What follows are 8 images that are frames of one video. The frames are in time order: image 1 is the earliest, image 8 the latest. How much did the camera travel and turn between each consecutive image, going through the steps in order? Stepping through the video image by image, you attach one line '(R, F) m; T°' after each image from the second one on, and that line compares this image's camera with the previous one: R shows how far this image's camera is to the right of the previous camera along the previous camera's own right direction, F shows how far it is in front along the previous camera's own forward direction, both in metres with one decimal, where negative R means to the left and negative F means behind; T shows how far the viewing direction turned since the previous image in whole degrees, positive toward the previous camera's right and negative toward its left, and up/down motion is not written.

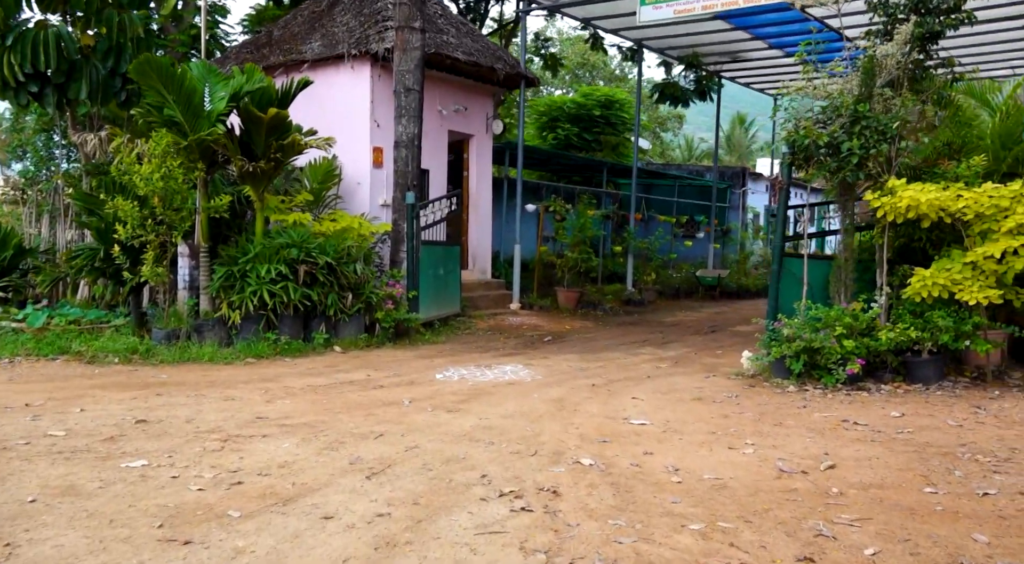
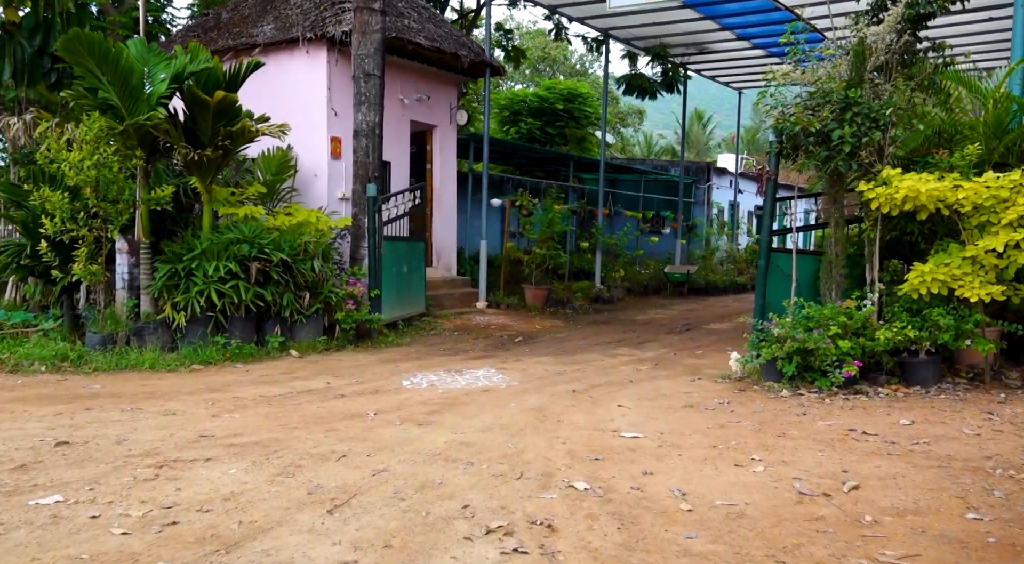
(-0.1, +0.6) m; +3°
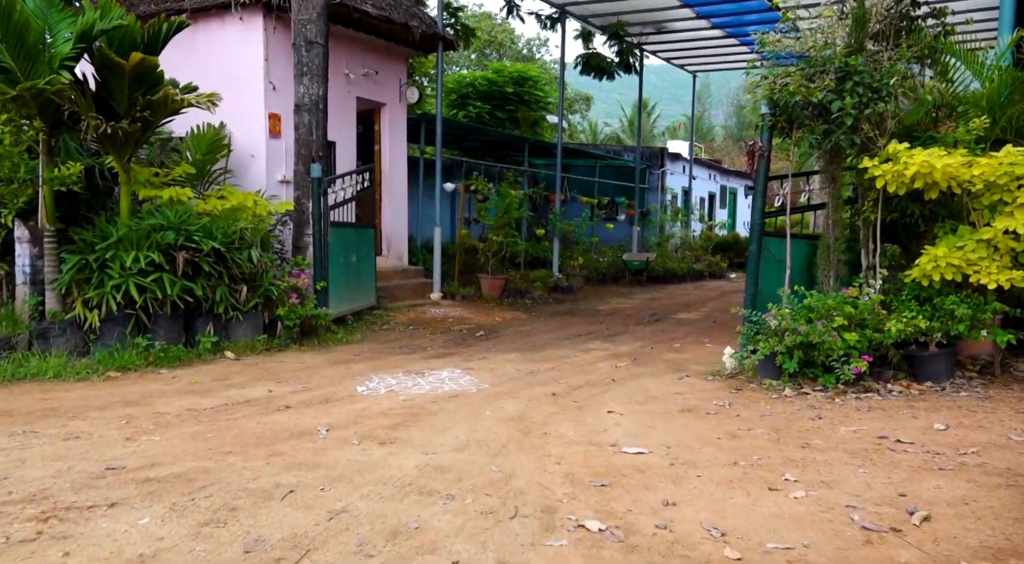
(-0.2, +0.9) m; +4°
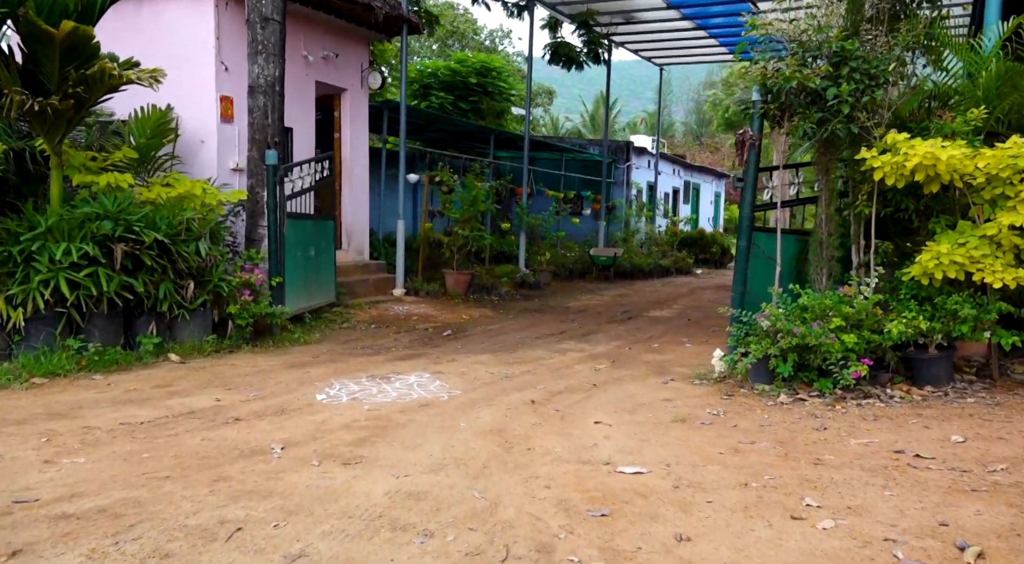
(-0.1, +0.5) m; +3°
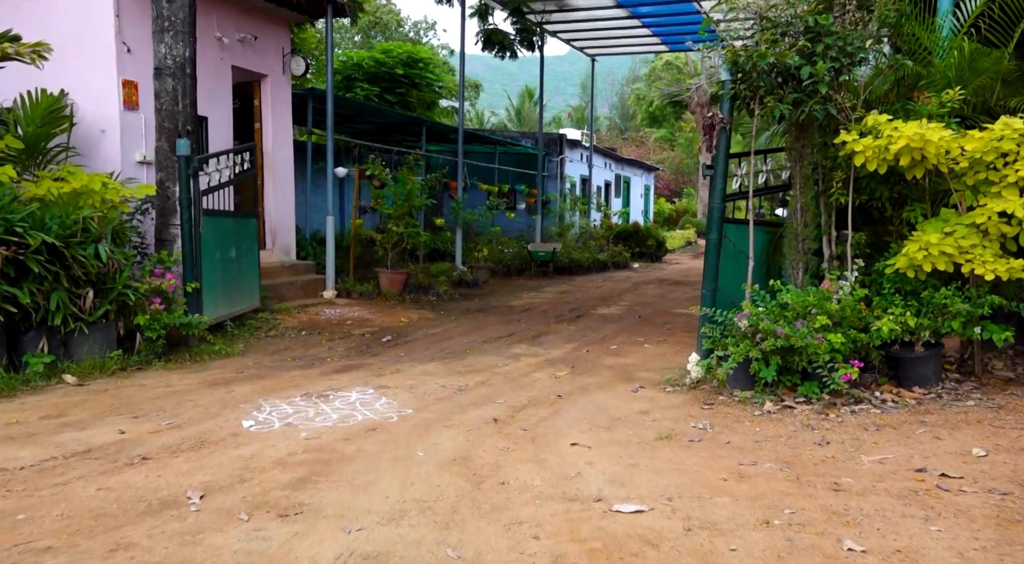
(-0.2, +0.7) m; +5°
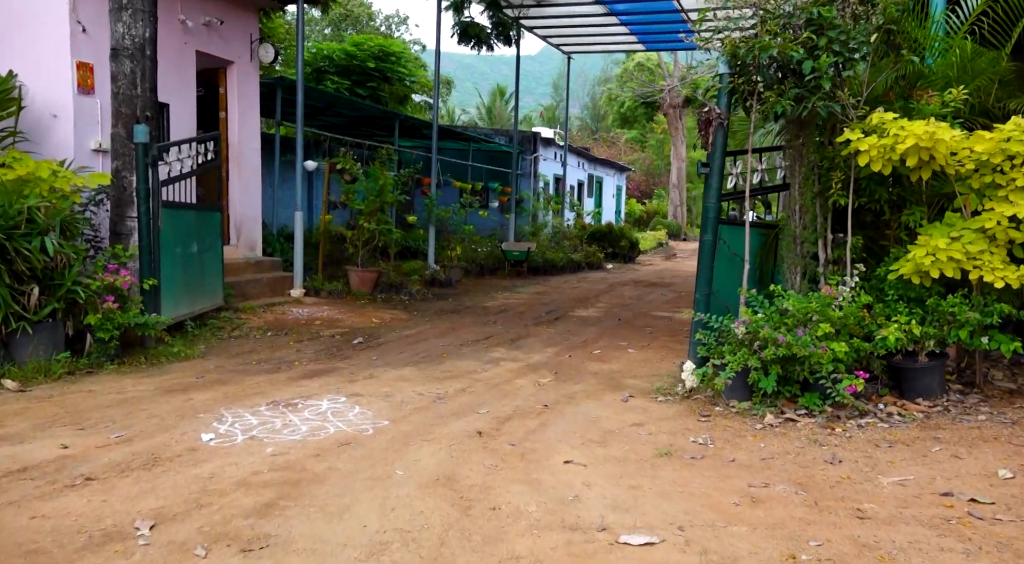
(-0.1, +0.4) m; +2°
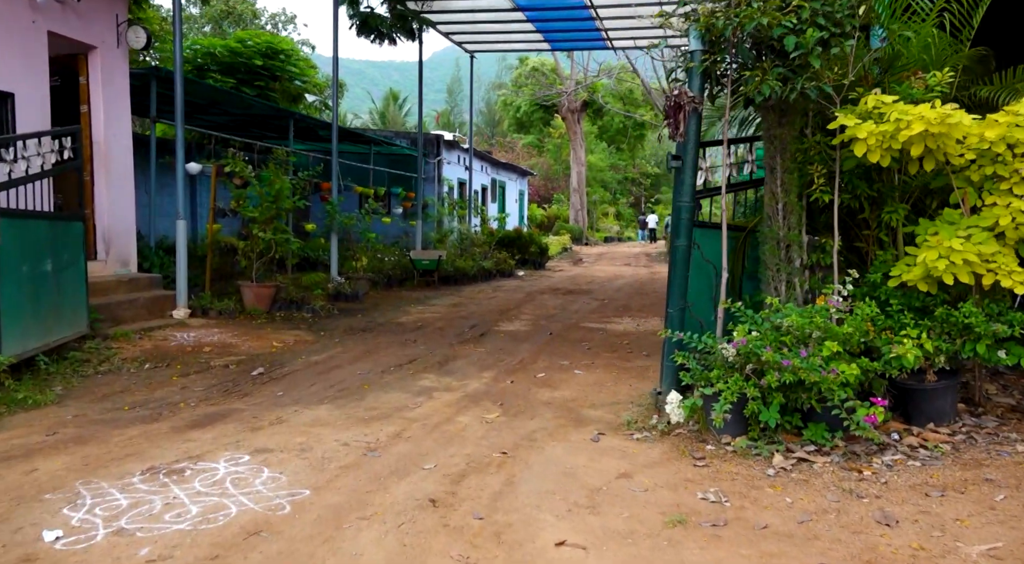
(-0.2, +1.0) m; +7°
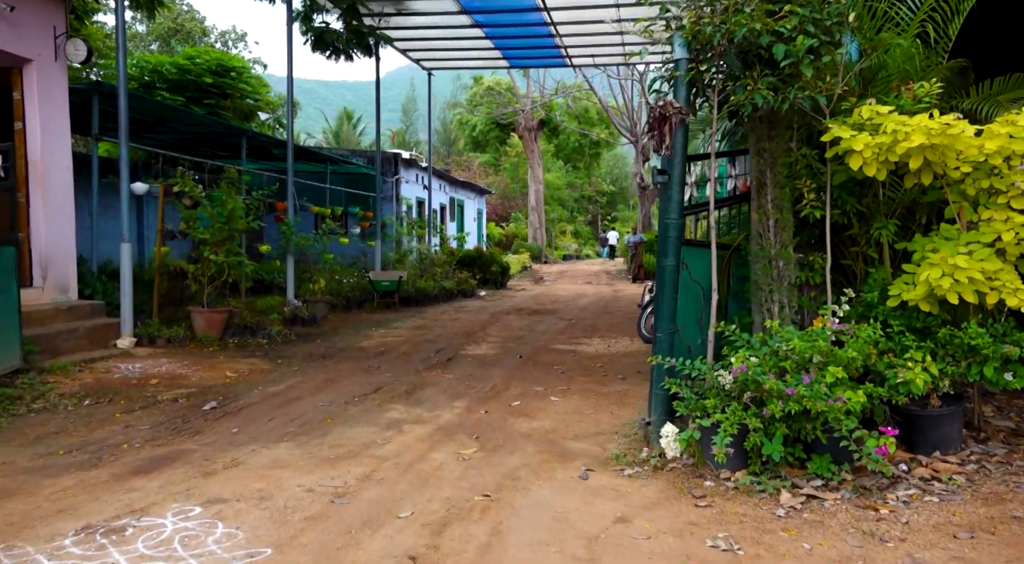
(-0.1, +0.4) m; +3°
